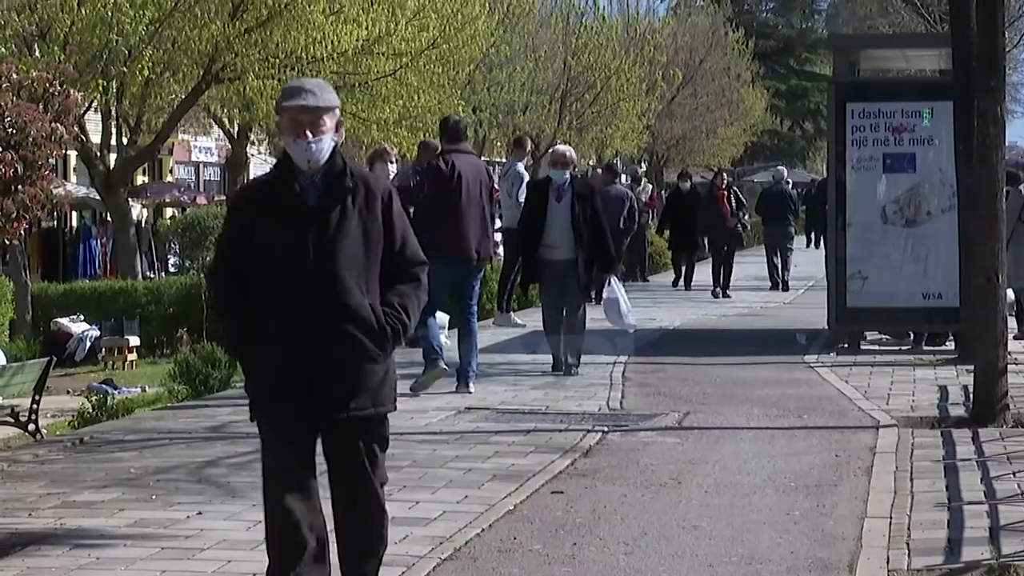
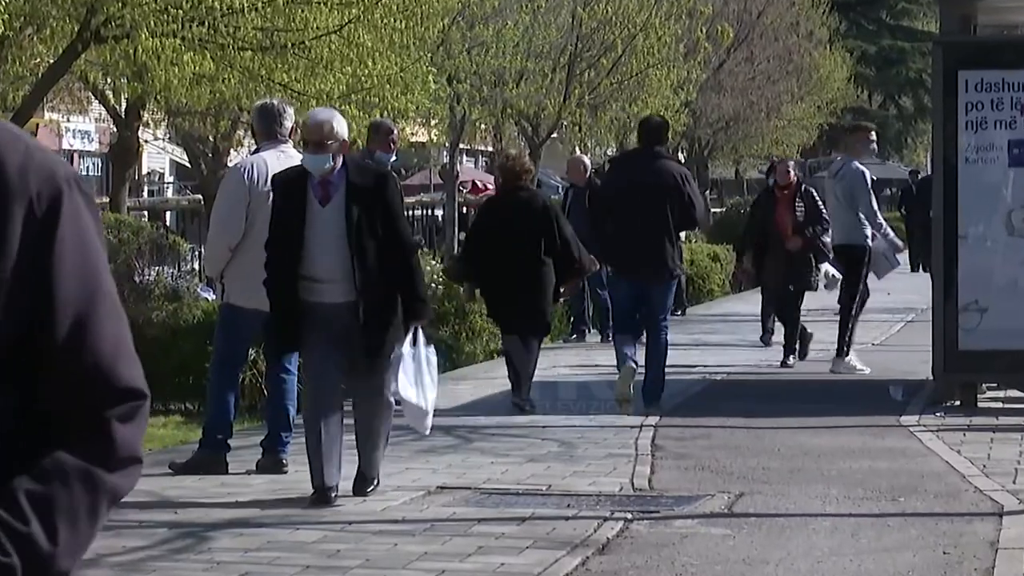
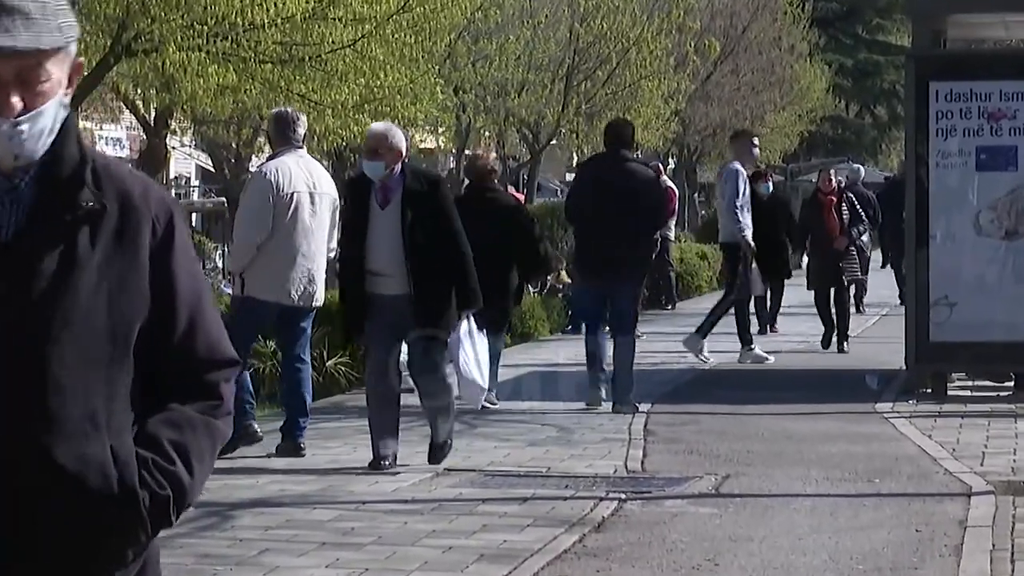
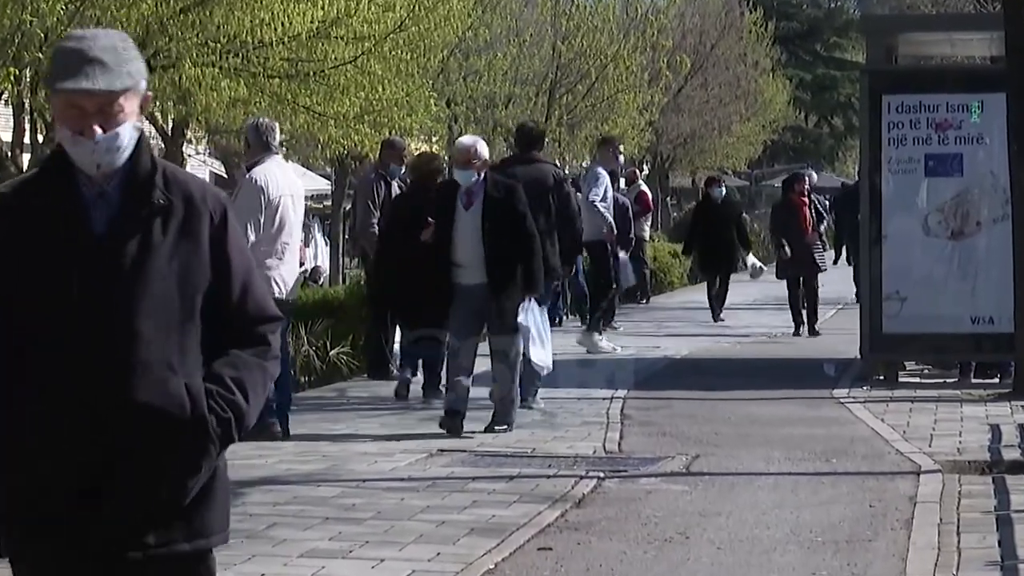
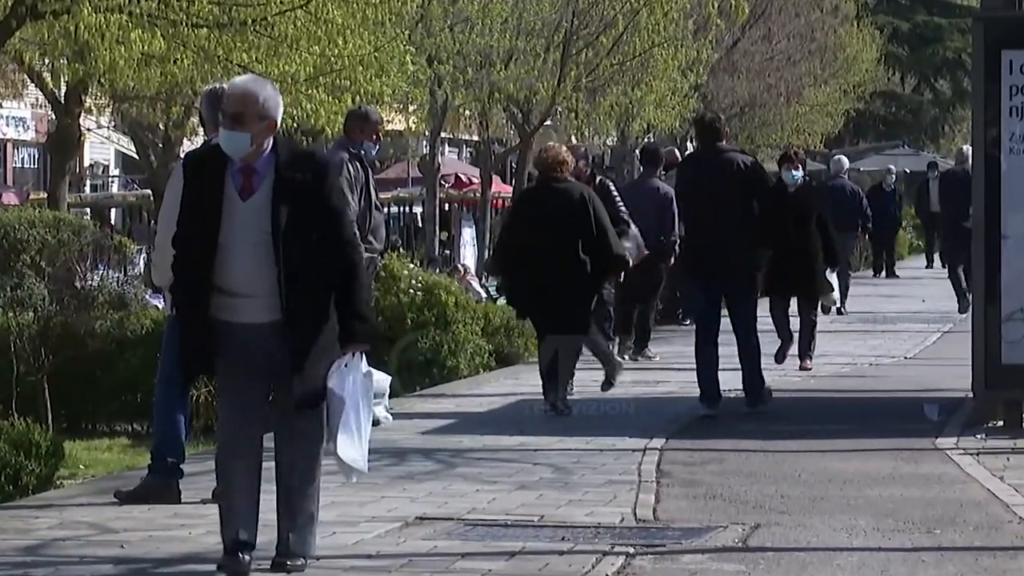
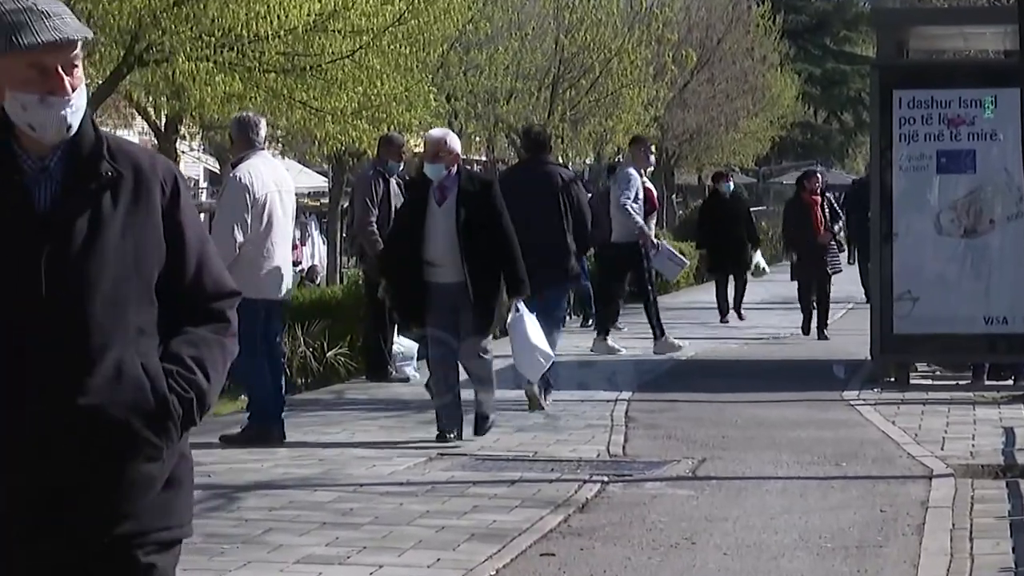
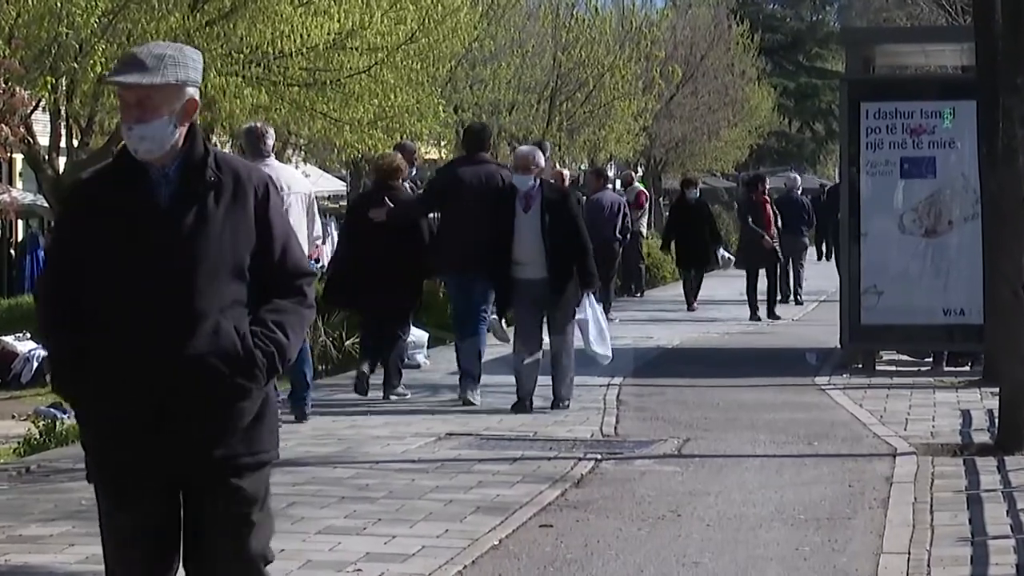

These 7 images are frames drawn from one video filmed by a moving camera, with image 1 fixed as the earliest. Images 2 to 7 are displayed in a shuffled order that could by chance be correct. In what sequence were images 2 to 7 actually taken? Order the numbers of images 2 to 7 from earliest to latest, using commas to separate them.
7, 4, 6, 3, 2, 5
